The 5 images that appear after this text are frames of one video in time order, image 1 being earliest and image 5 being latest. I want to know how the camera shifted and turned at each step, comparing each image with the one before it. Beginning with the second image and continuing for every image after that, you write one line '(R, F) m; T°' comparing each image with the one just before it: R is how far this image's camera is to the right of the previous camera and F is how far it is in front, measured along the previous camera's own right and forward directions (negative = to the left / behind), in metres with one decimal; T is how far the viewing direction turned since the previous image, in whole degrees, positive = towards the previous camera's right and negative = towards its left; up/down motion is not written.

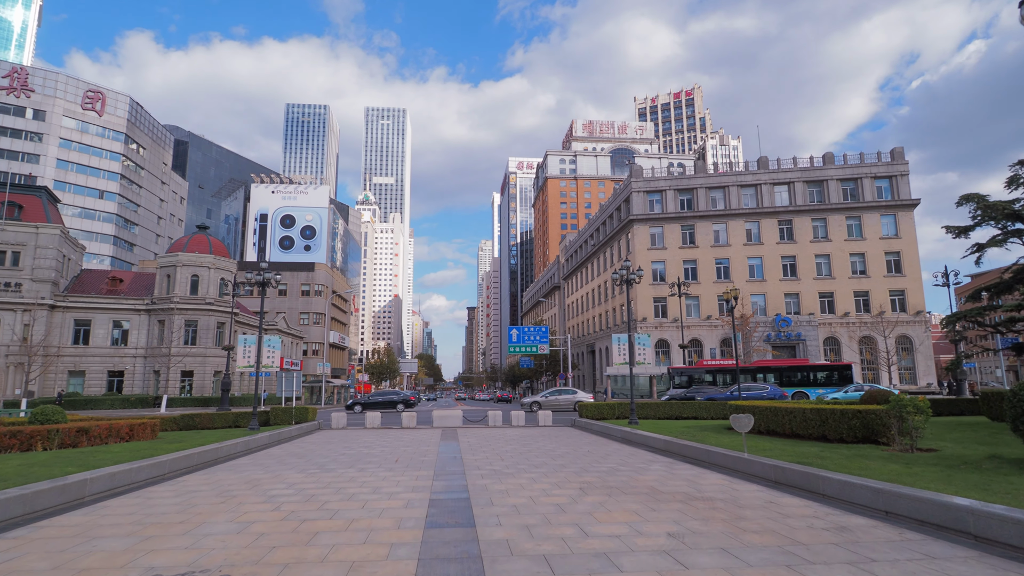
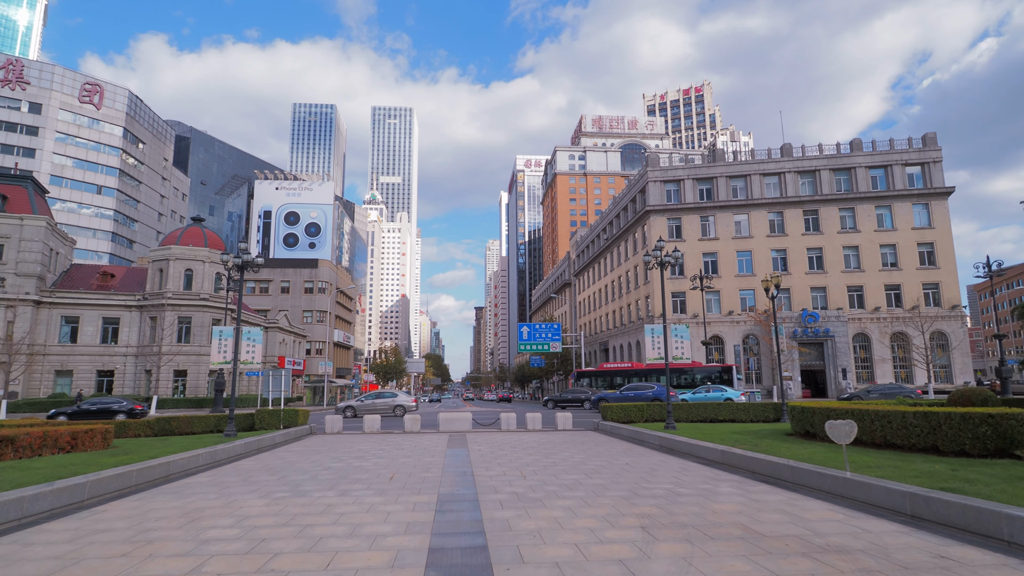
(-0.3, +2.7) m; -1°
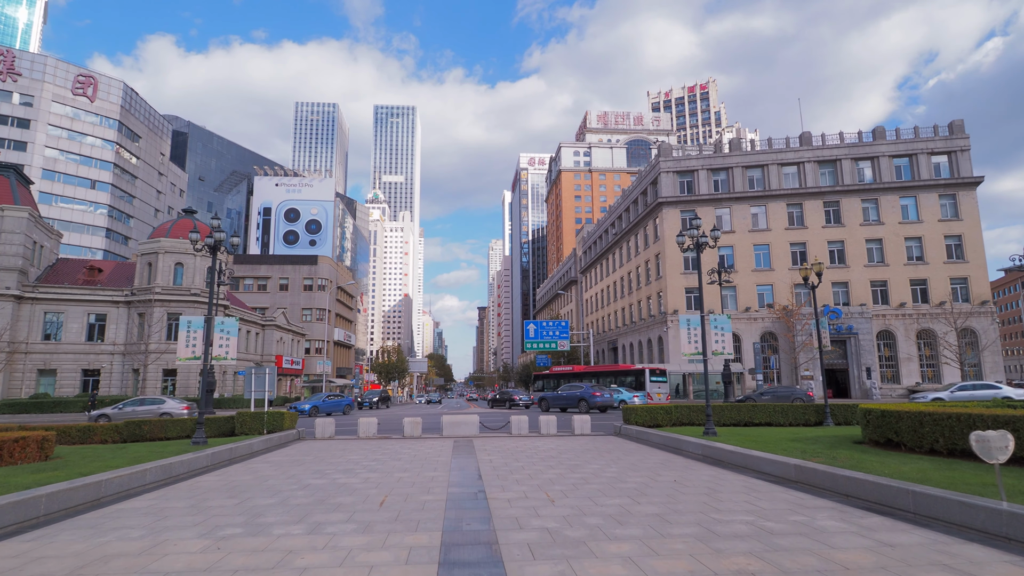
(-0.3, +2.3) m; 0°
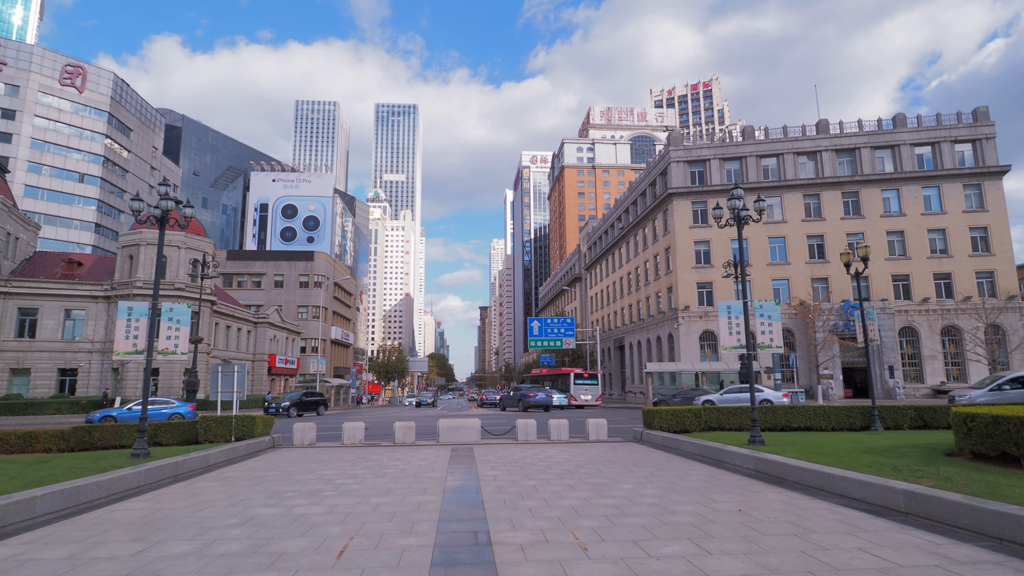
(-0.1, +2.4) m; 0°
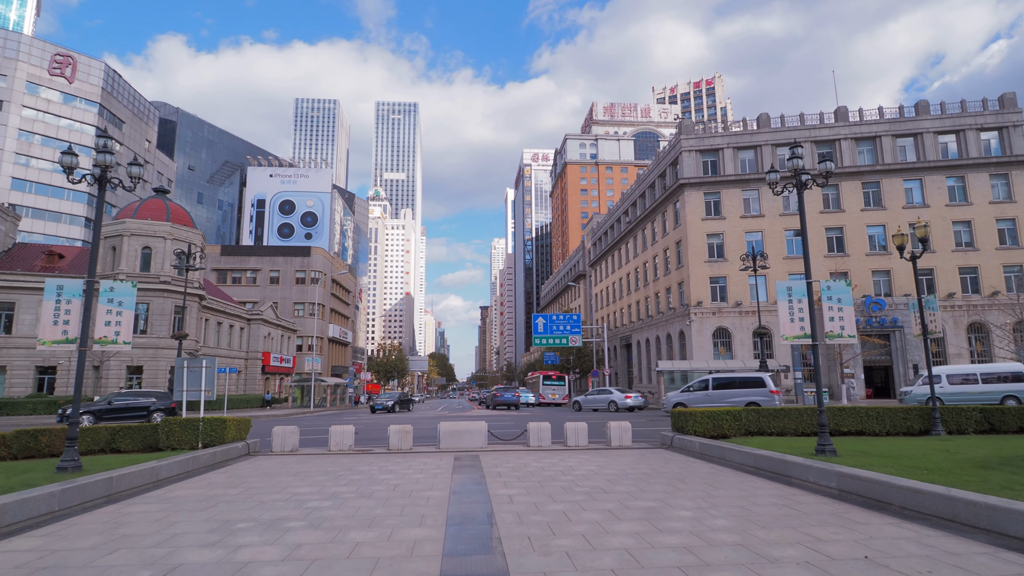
(-0.3, +2.2) m; 0°
